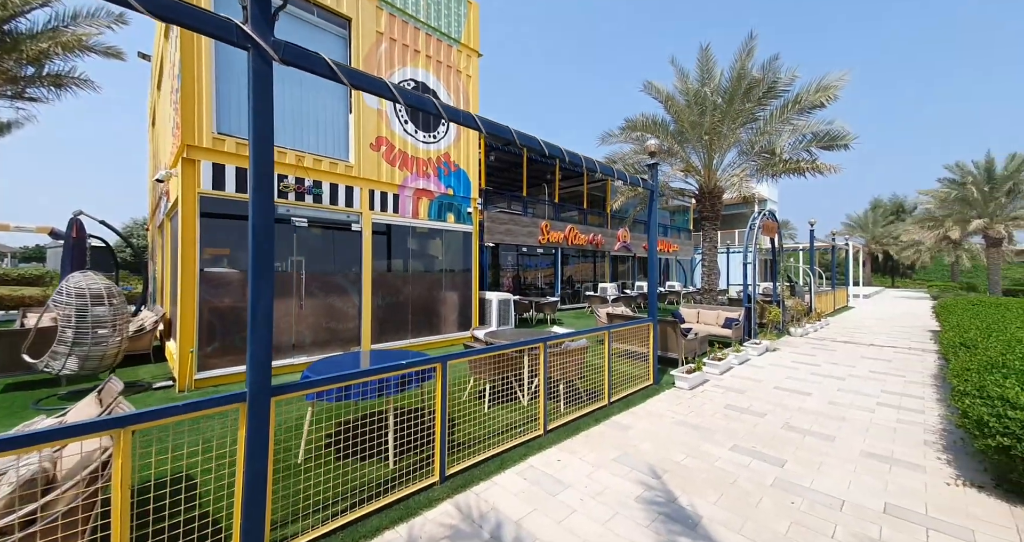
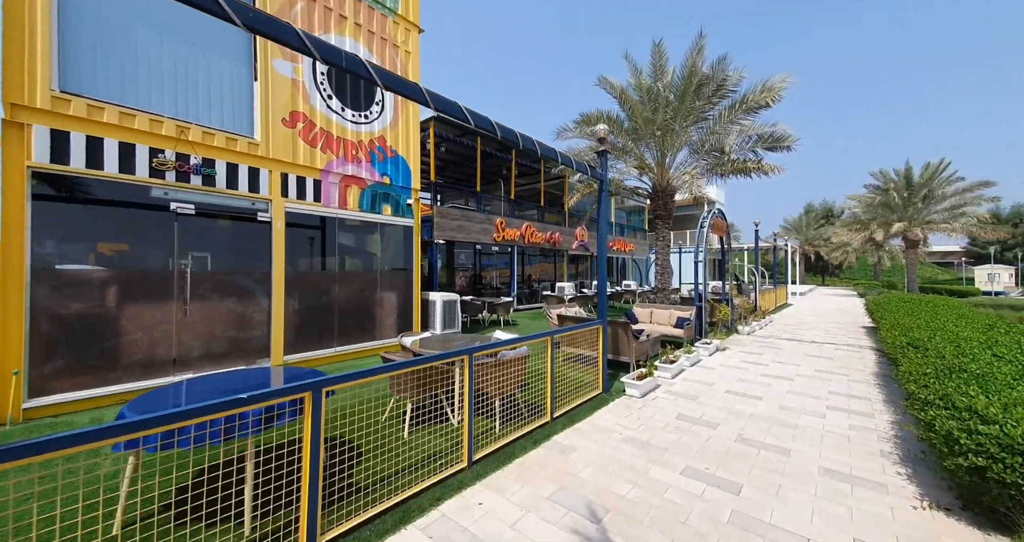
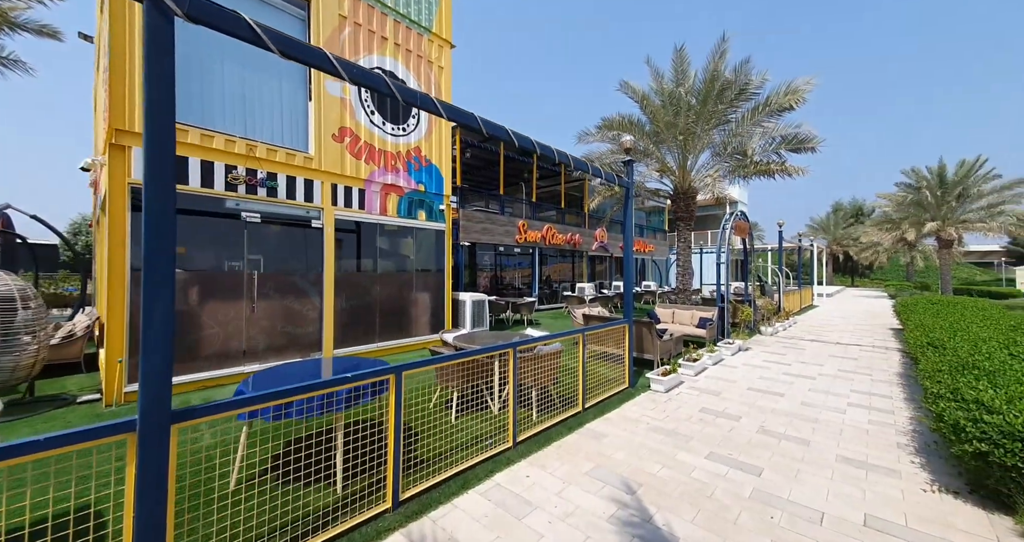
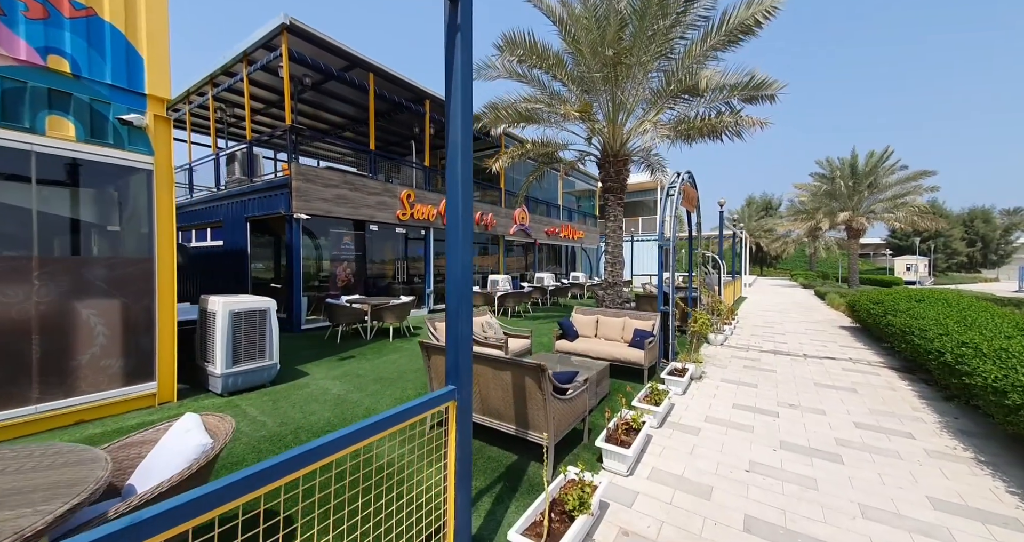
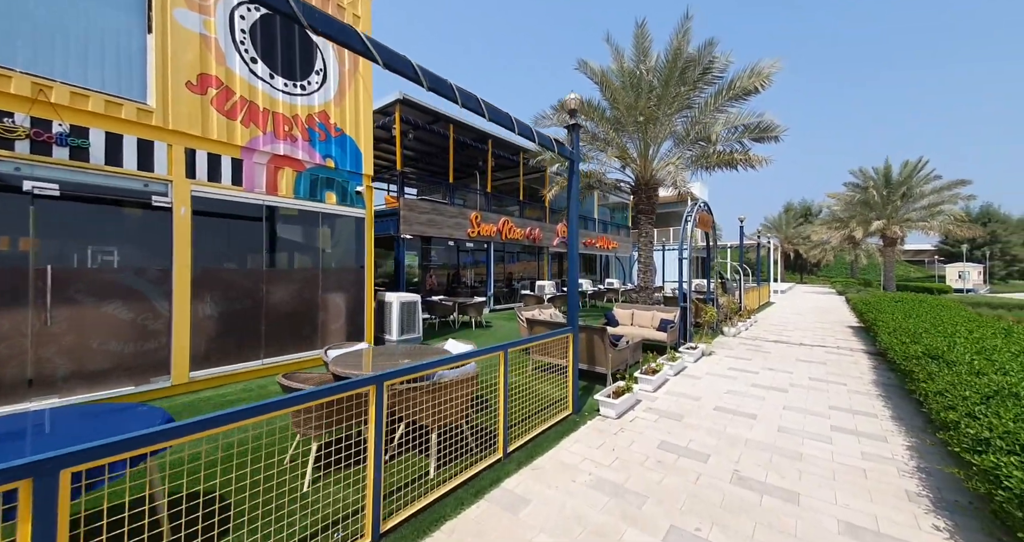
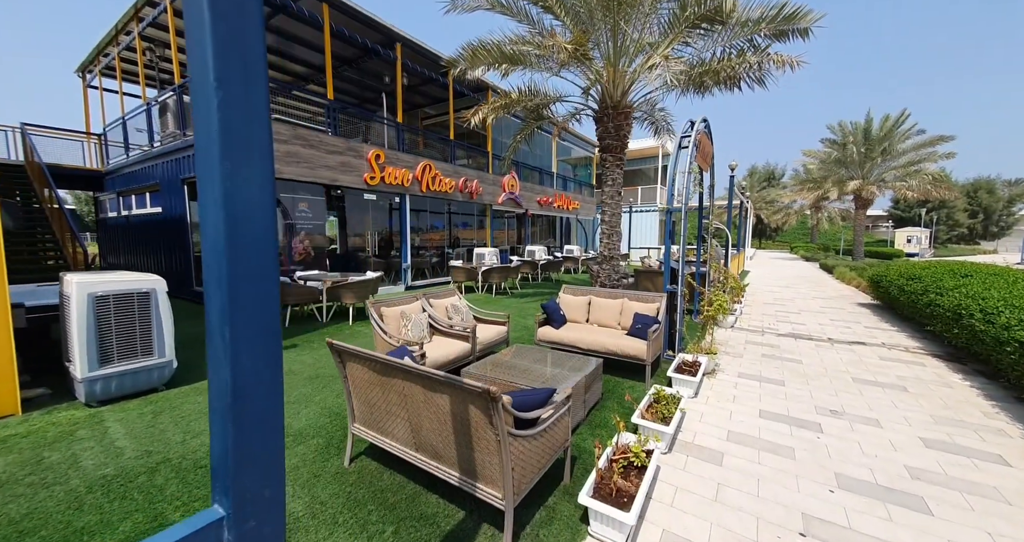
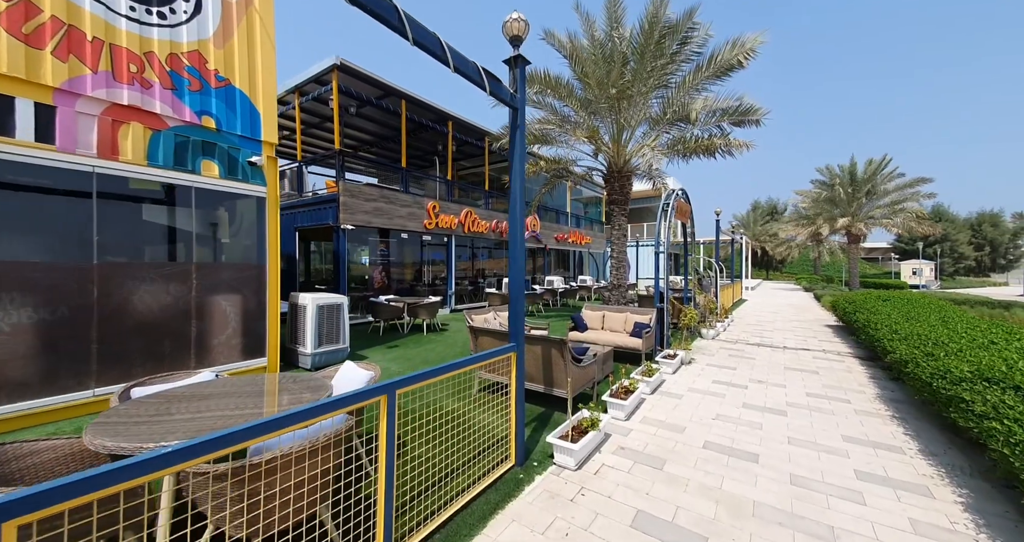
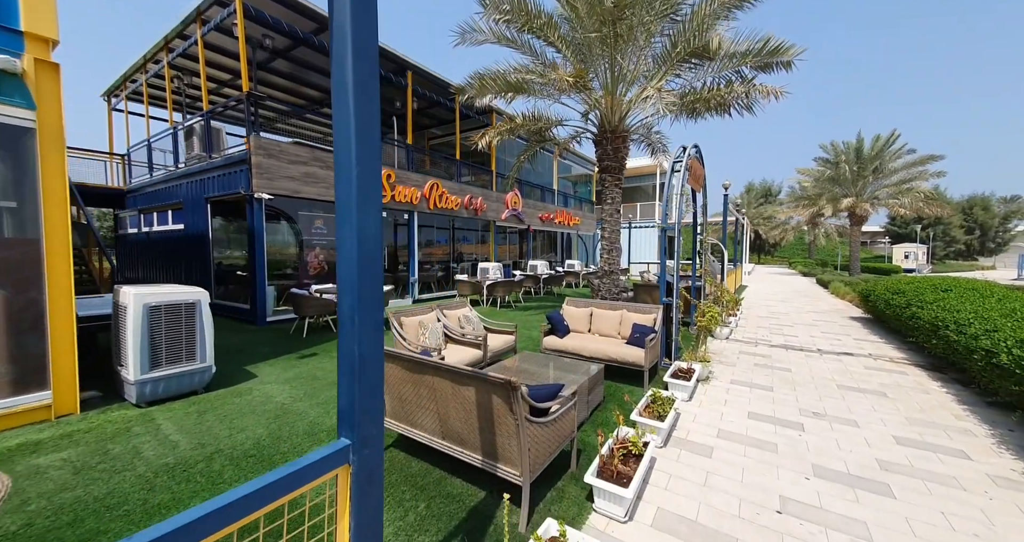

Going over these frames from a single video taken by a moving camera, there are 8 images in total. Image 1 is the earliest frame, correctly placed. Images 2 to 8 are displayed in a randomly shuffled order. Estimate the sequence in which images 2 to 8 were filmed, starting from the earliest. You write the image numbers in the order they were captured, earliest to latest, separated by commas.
3, 2, 5, 7, 4, 8, 6
